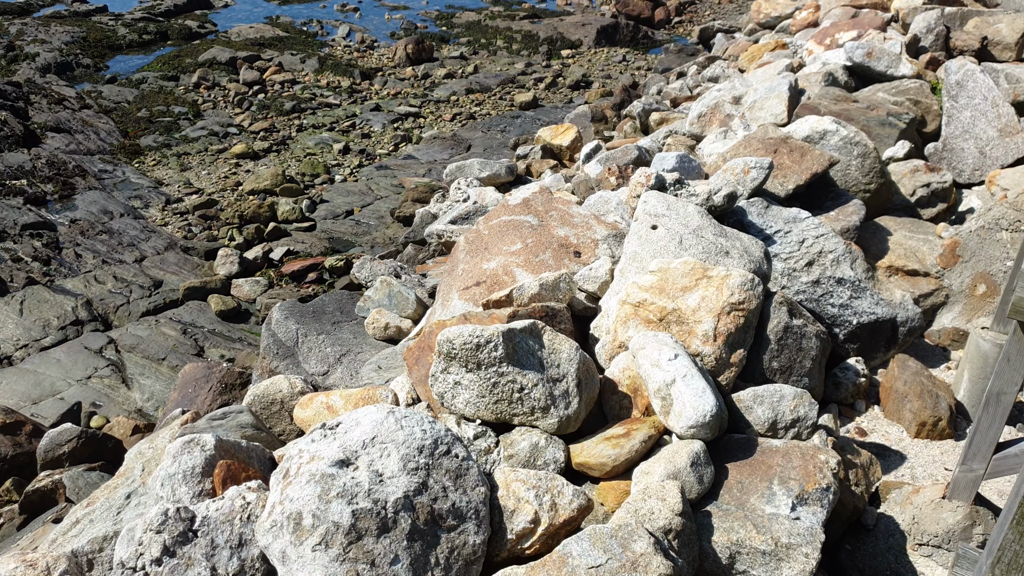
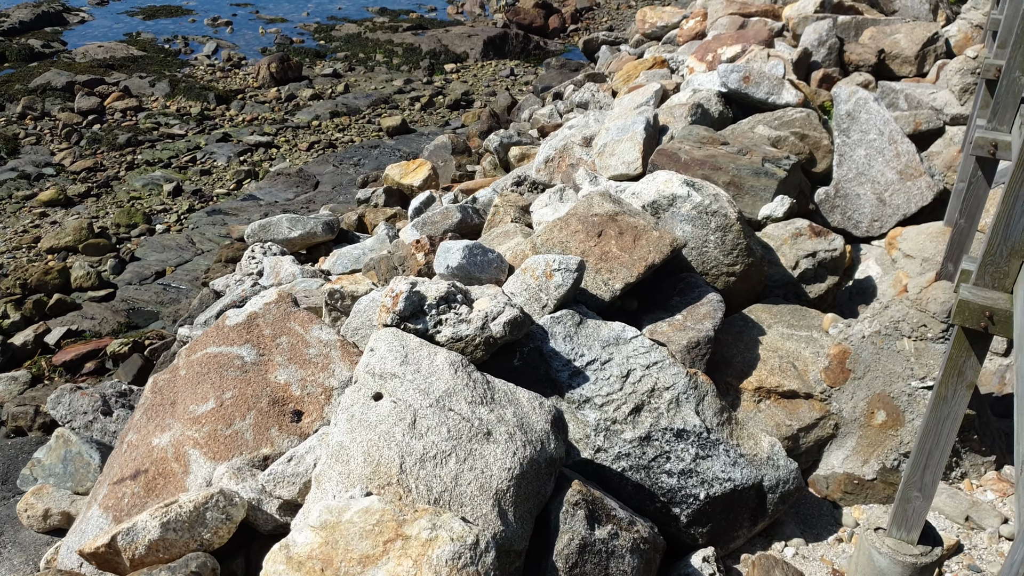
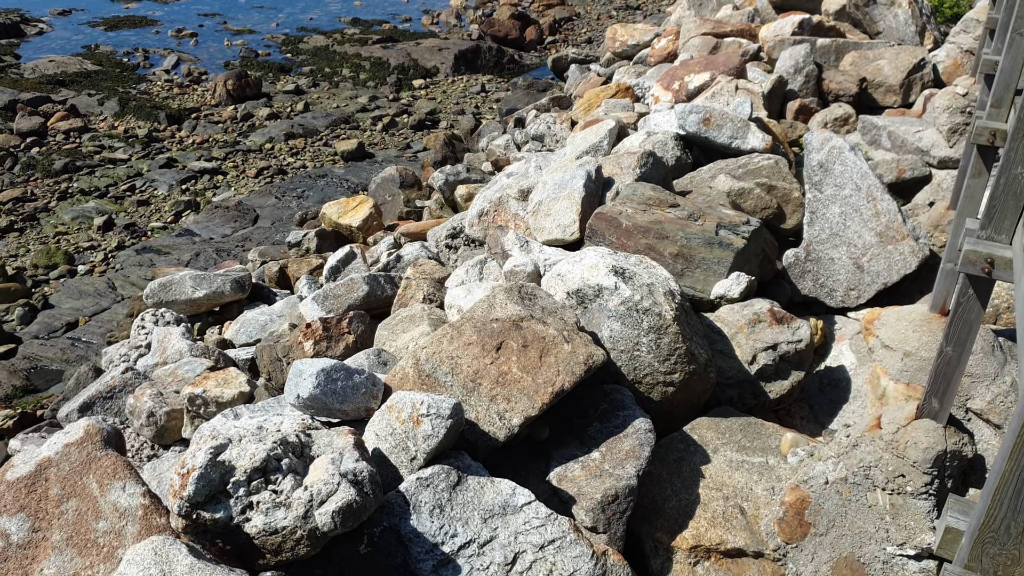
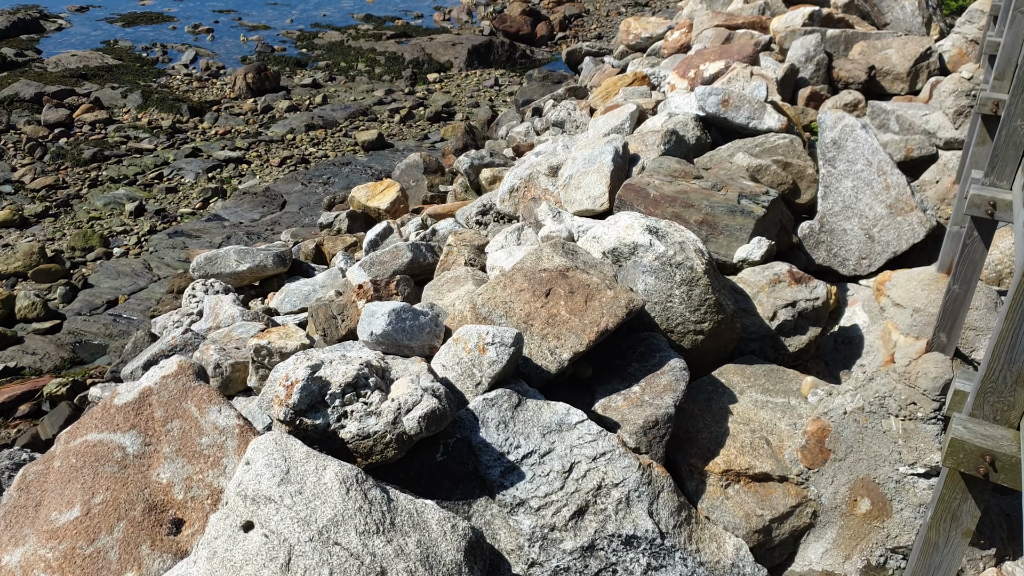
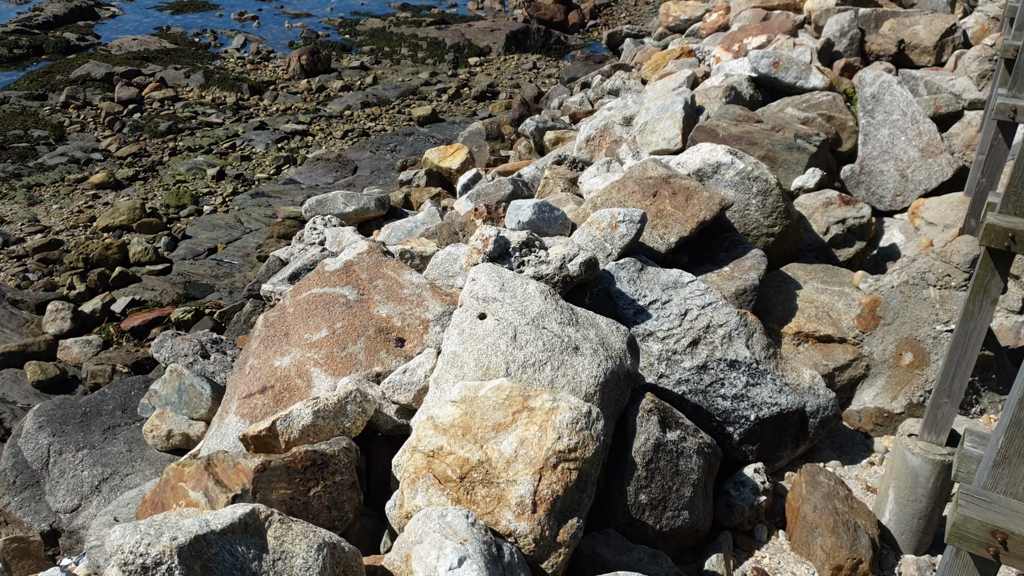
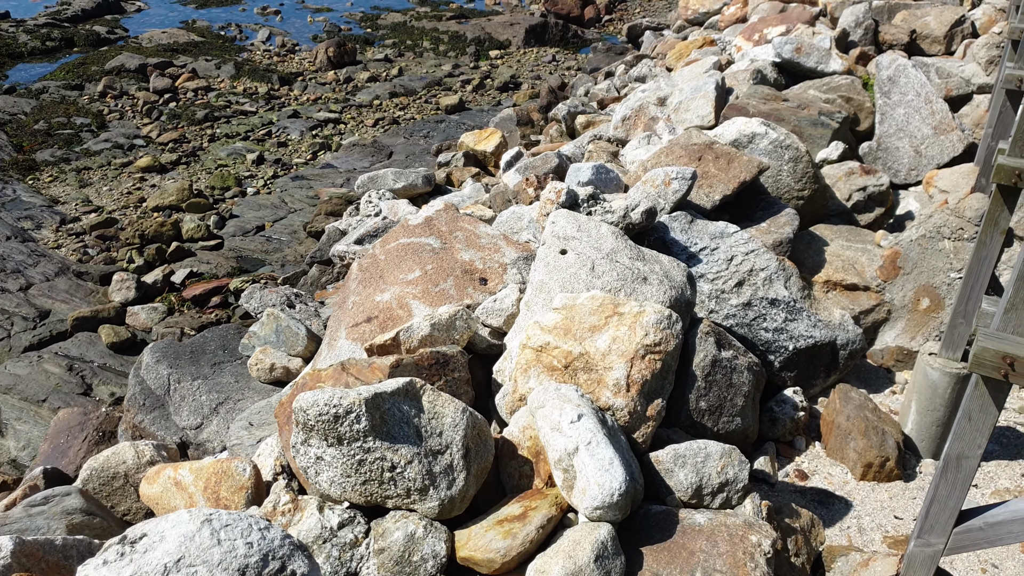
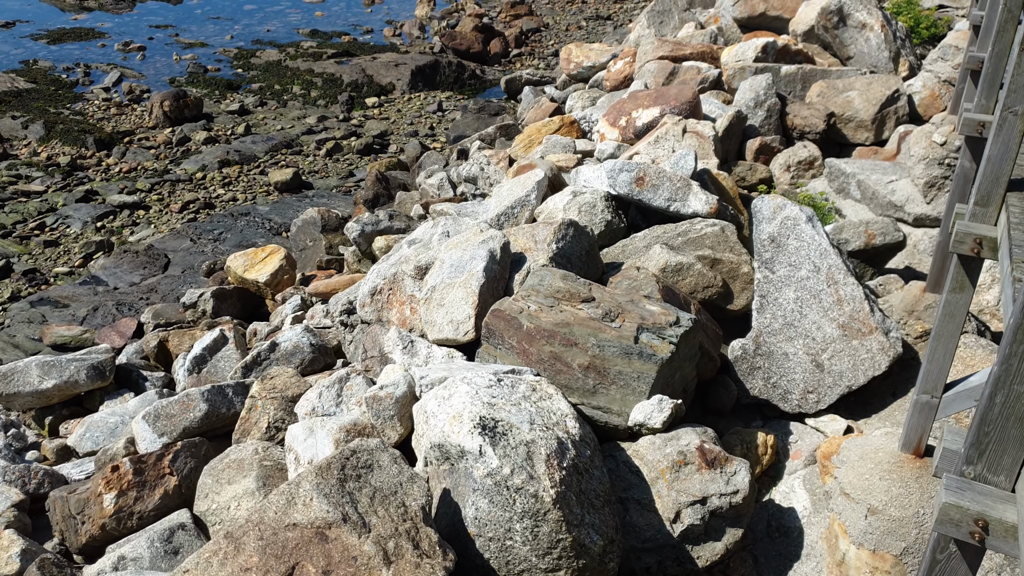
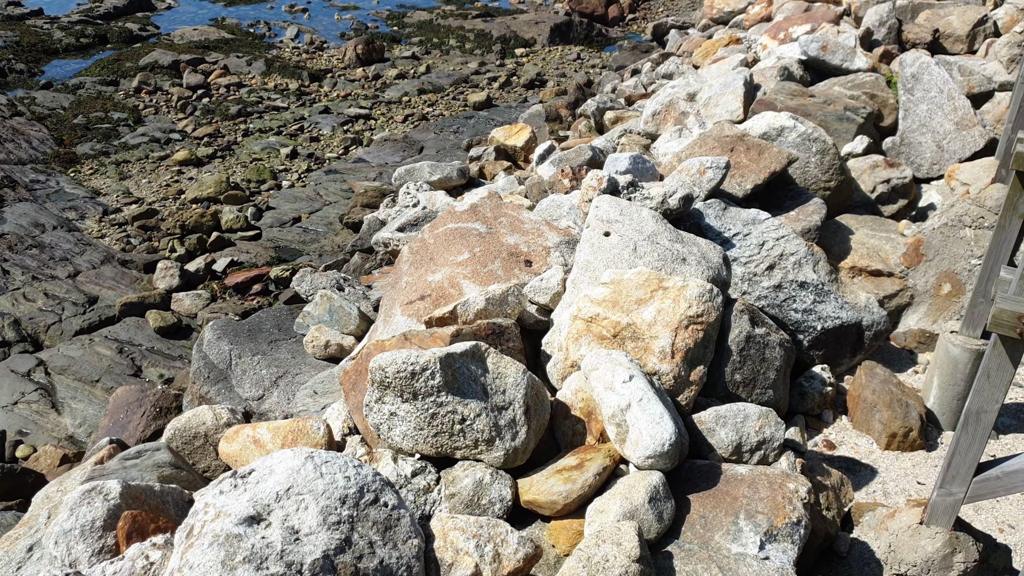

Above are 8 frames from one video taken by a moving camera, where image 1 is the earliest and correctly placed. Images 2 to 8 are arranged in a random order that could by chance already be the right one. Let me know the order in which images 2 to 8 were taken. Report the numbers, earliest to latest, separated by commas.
8, 6, 5, 2, 4, 3, 7
